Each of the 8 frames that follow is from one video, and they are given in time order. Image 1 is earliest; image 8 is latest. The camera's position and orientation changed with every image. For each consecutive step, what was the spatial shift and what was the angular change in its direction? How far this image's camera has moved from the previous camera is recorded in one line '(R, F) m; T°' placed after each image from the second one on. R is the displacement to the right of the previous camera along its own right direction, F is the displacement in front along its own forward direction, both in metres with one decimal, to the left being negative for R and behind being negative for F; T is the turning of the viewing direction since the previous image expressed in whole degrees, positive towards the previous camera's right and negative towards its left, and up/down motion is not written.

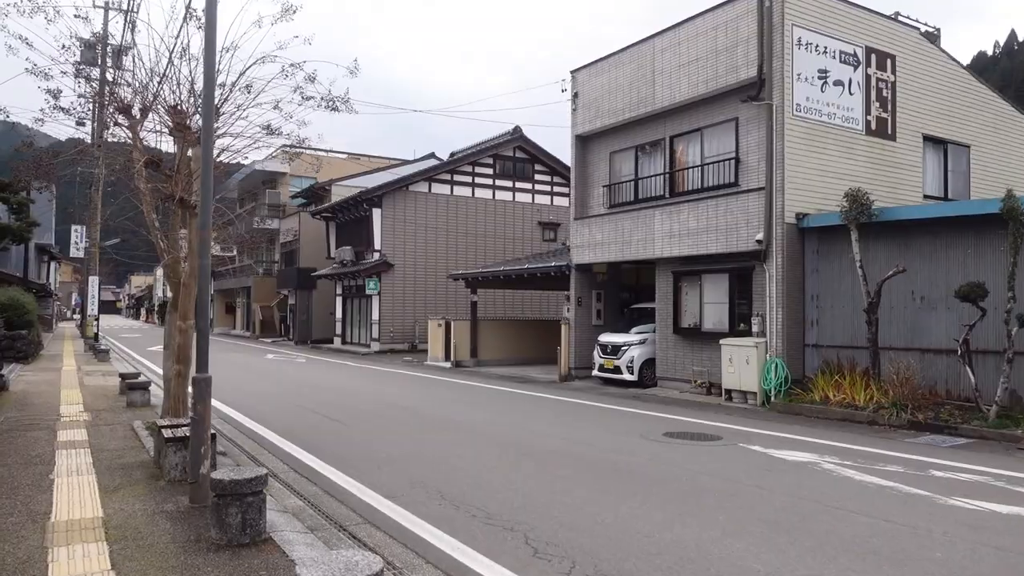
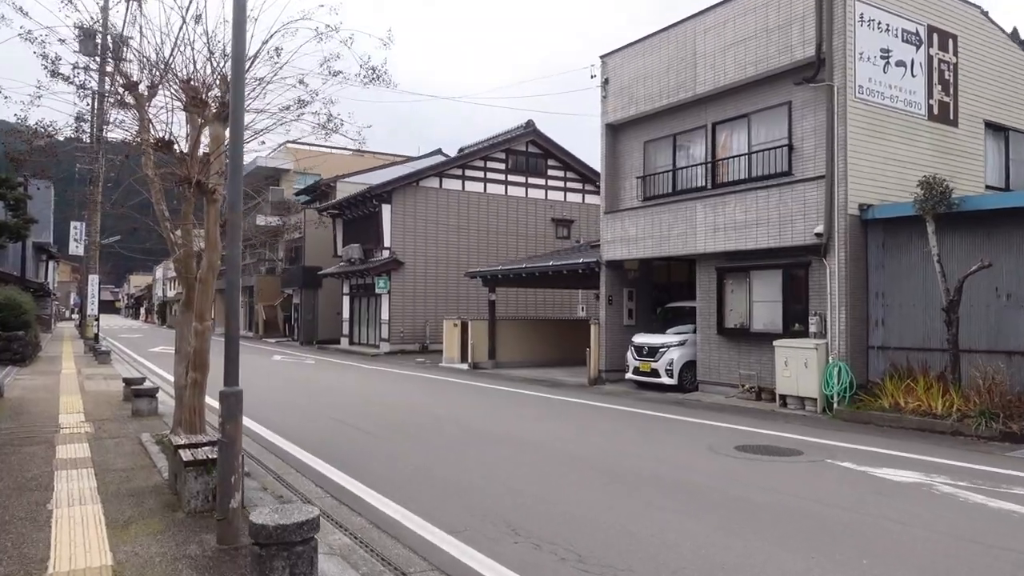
(-0.6, +1.0) m; 0°
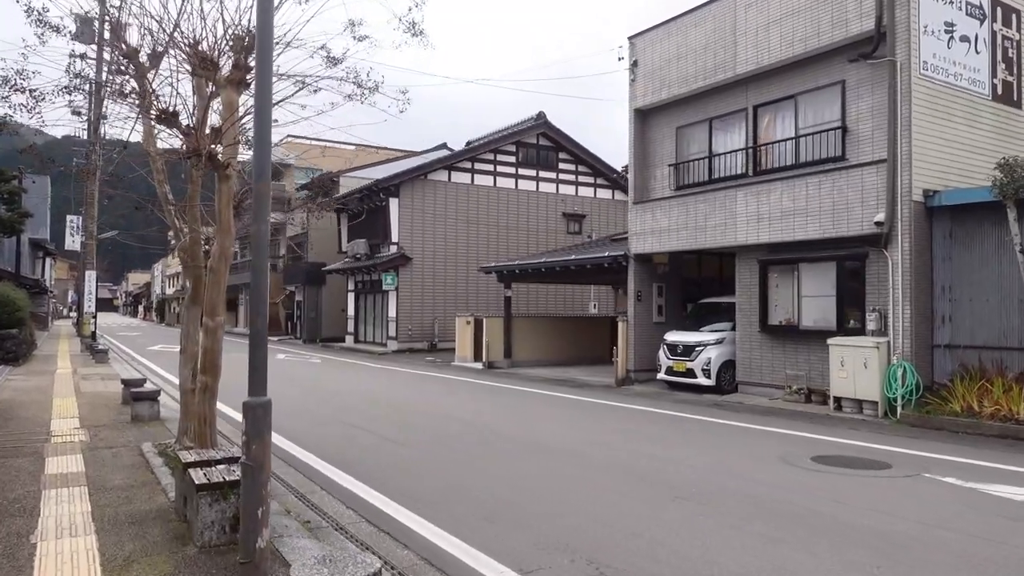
(-0.5, +0.9) m; 0°
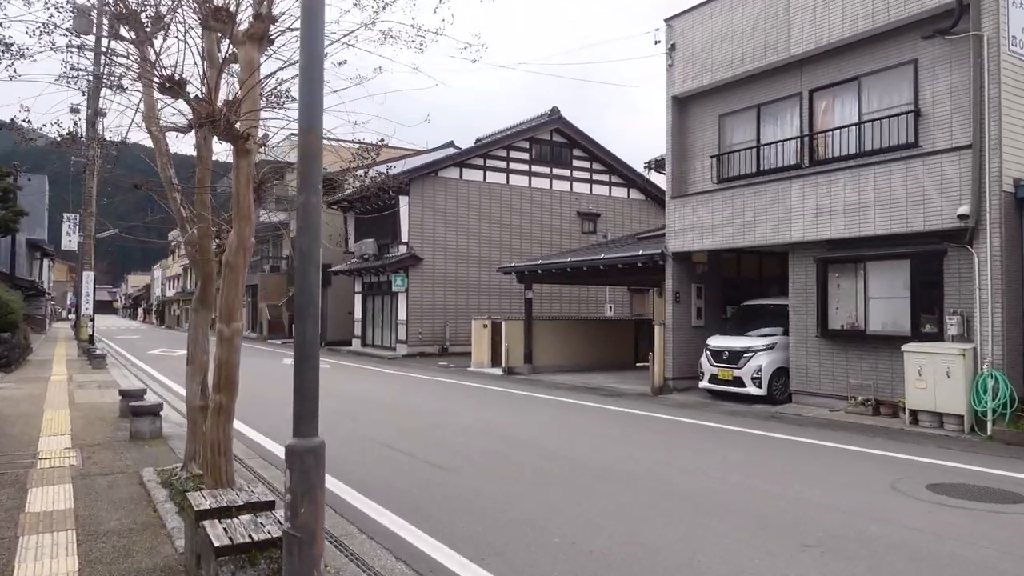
(-0.6, +1.1) m; 0°
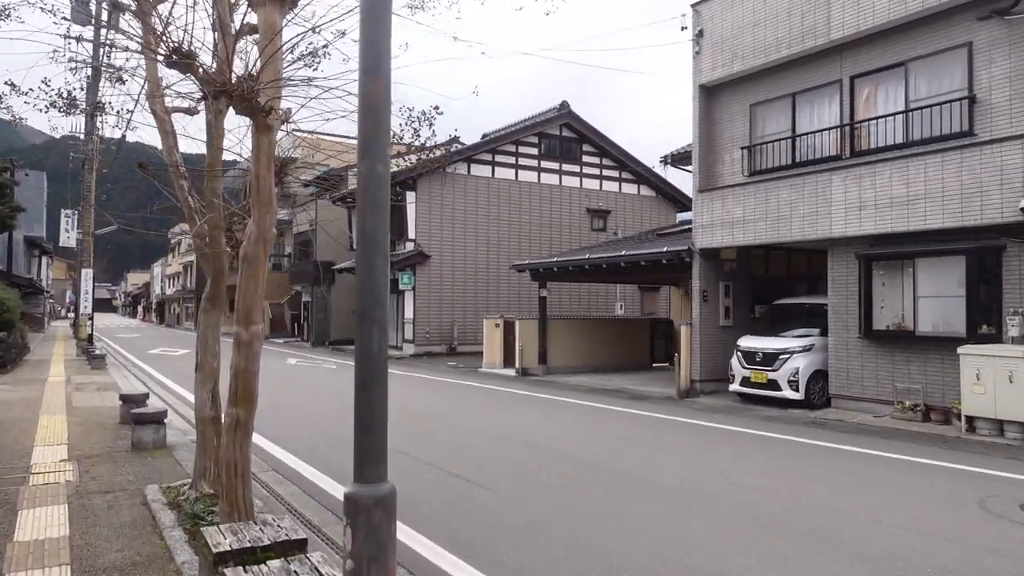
(-0.4, +0.7) m; 0°
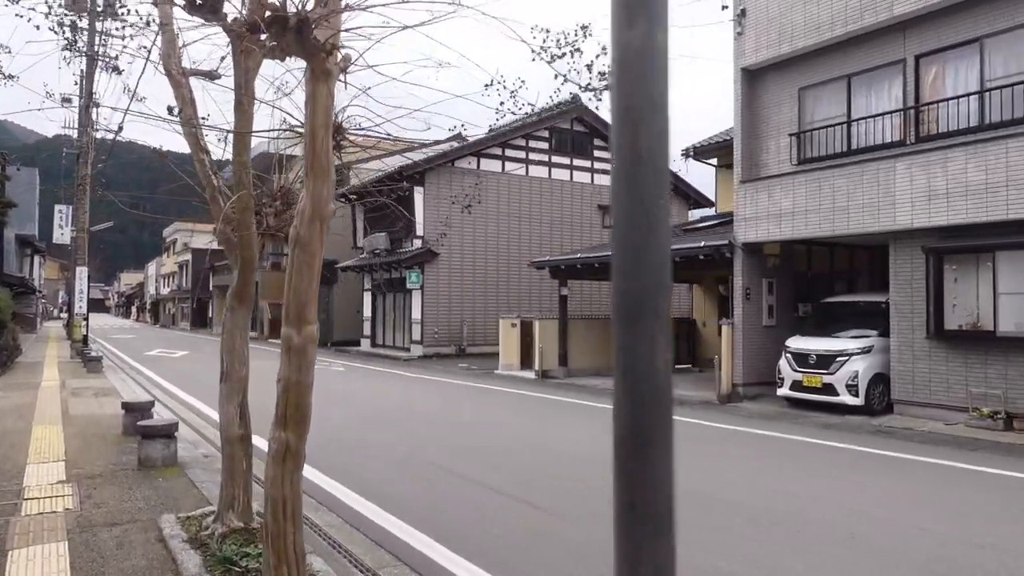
(-0.6, +0.9) m; 0°
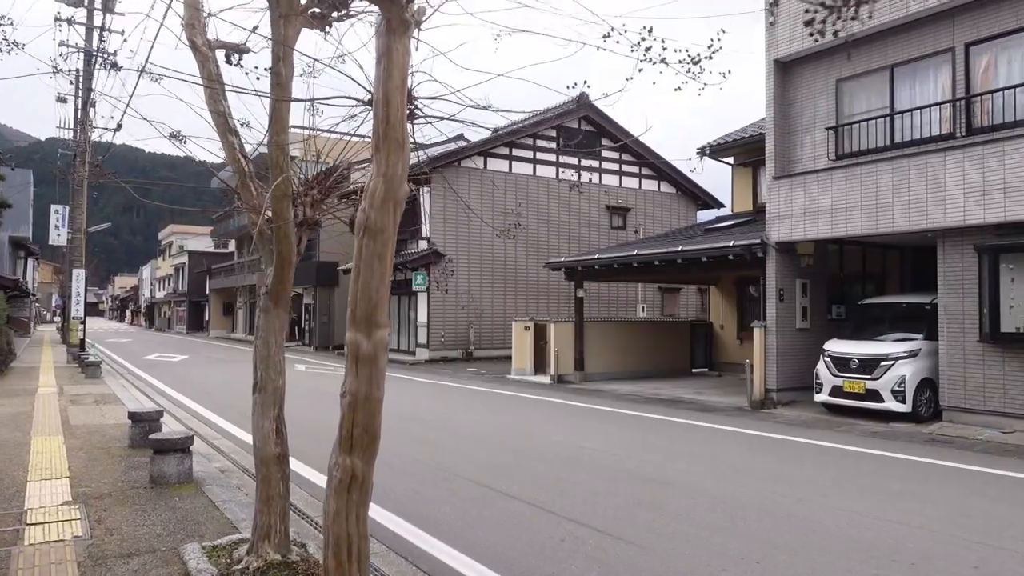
(-0.5, +0.6) m; 0°
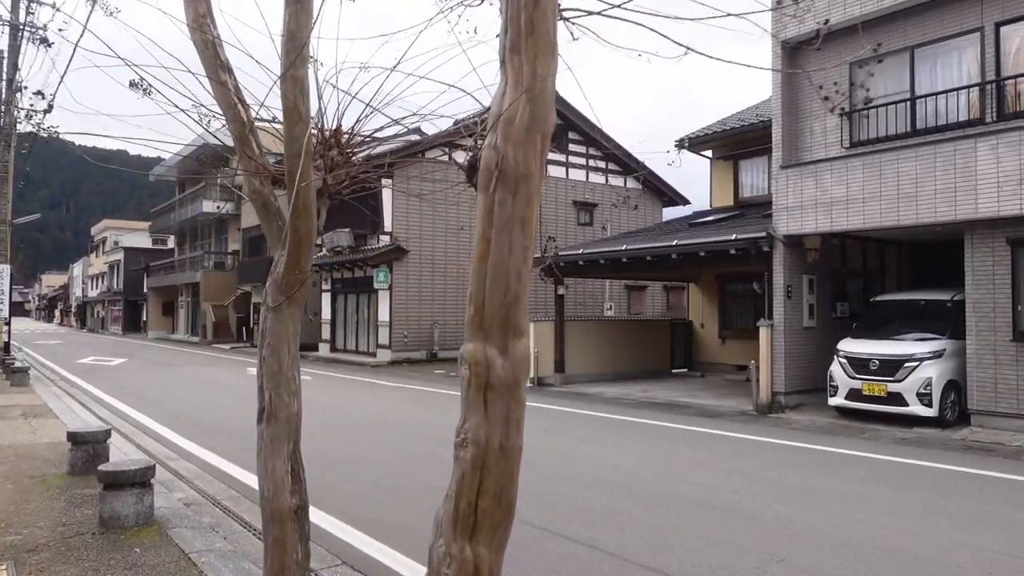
(-0.7, +1.1) m; +4°
